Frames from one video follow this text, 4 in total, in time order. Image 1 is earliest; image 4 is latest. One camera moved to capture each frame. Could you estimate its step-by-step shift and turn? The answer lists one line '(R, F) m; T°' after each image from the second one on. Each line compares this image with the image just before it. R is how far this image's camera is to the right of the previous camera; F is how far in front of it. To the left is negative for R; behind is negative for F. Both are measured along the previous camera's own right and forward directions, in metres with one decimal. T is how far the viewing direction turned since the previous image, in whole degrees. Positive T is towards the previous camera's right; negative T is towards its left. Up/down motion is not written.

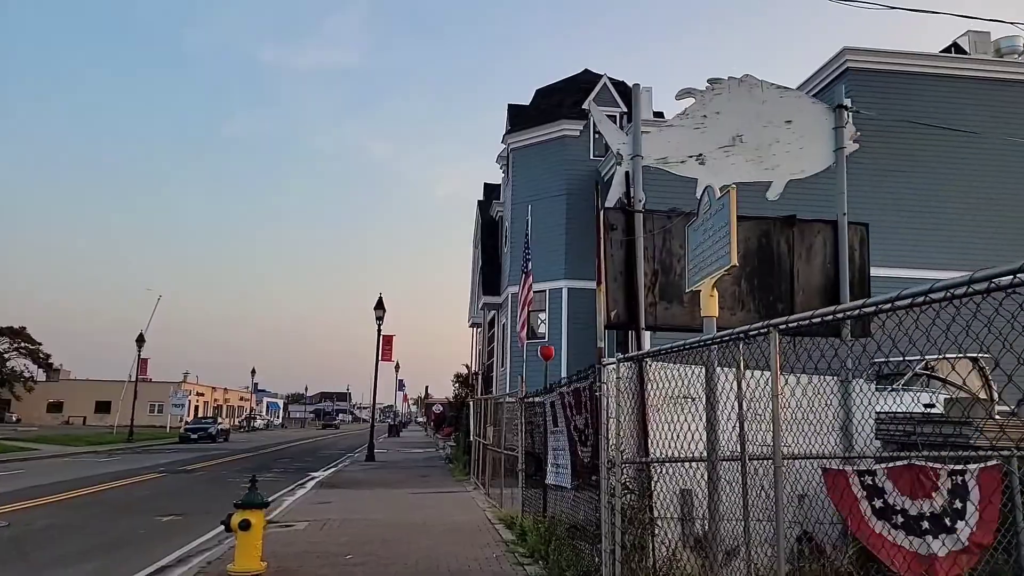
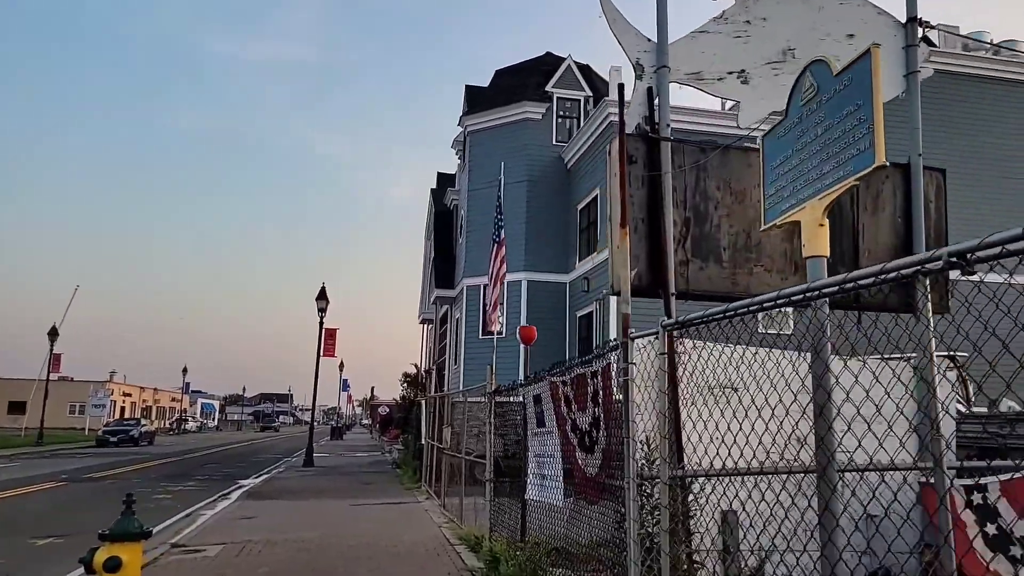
(-0.2, +1.7) m; +4°
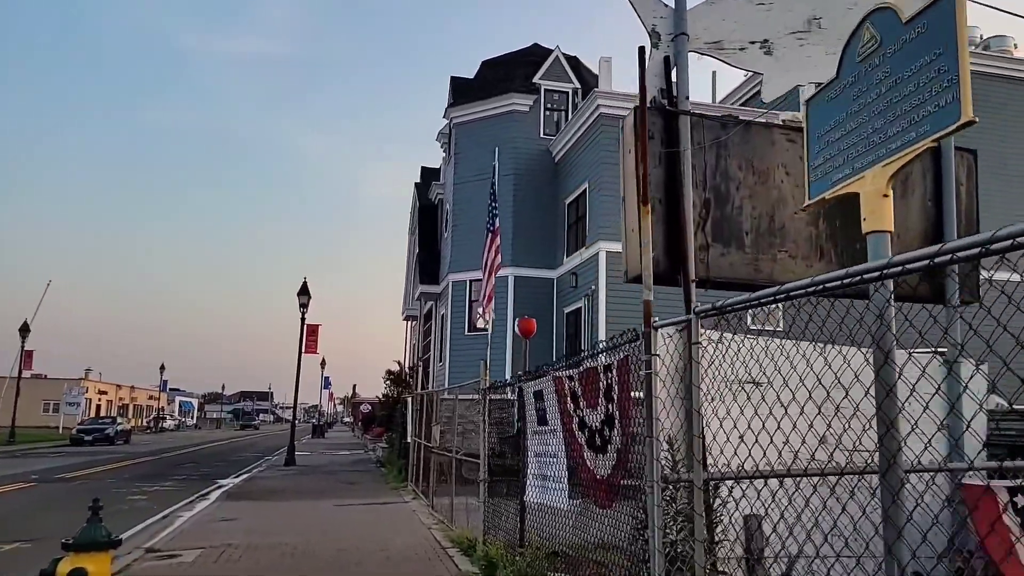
(-0.1, +0.4) m; +1°
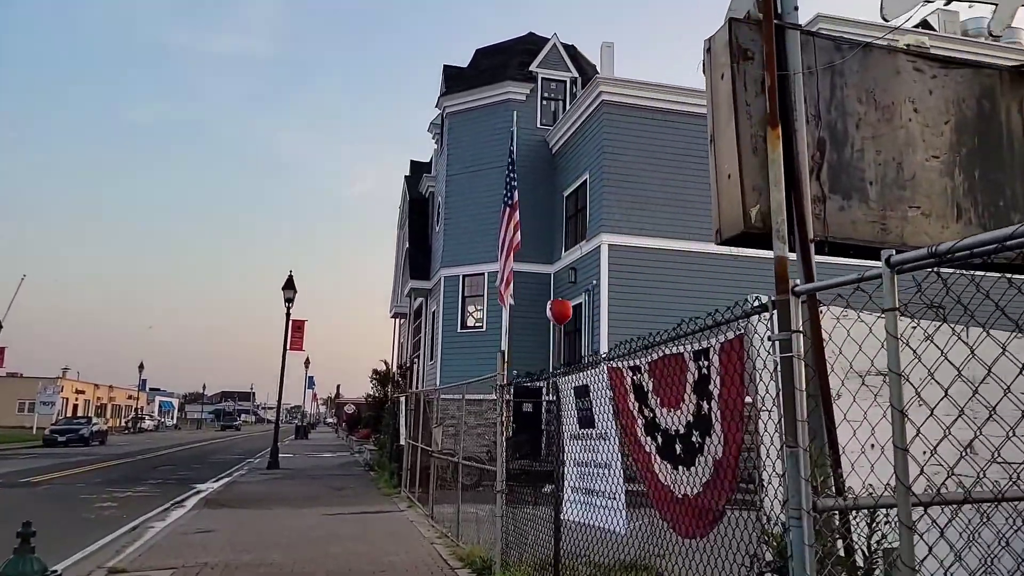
(-0.3, +1.0) m; +1°
